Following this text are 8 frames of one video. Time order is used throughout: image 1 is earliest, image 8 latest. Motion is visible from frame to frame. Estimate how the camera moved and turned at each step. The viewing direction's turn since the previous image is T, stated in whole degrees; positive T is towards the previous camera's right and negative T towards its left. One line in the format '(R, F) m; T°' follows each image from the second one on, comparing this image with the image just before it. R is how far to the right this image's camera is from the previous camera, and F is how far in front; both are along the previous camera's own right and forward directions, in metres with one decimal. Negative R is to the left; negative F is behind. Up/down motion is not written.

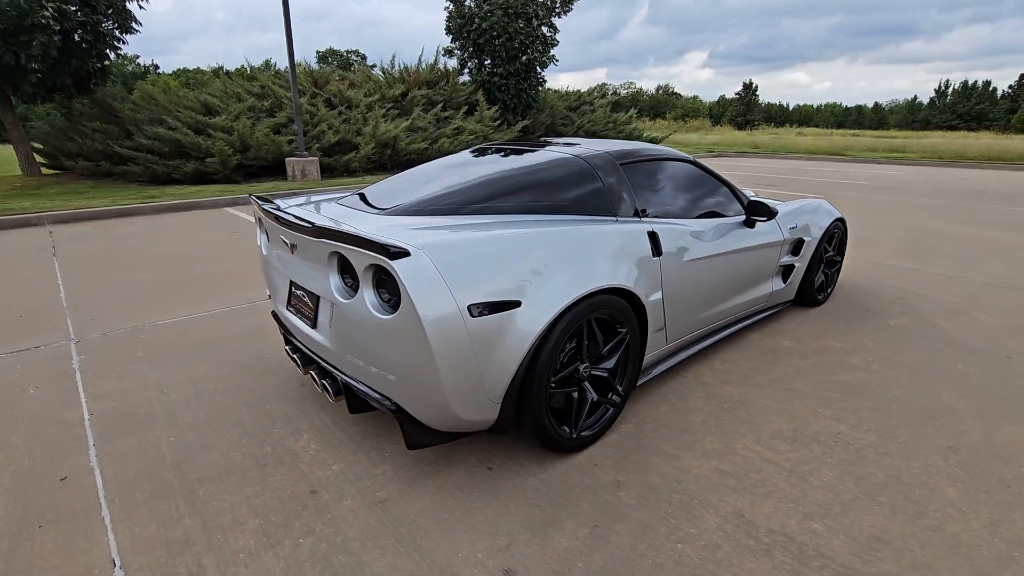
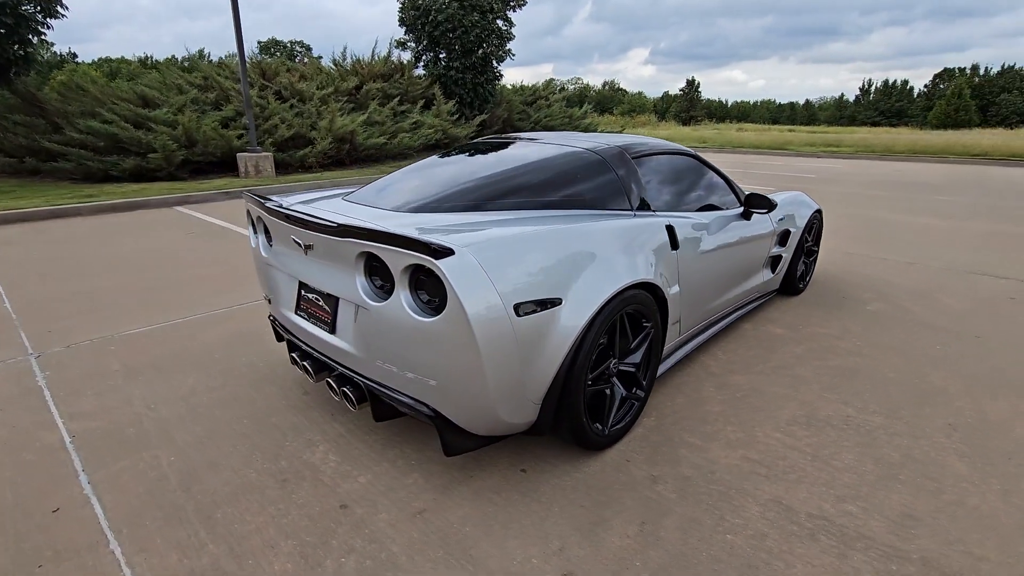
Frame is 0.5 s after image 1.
(-0.4, +0.1) m; +5°
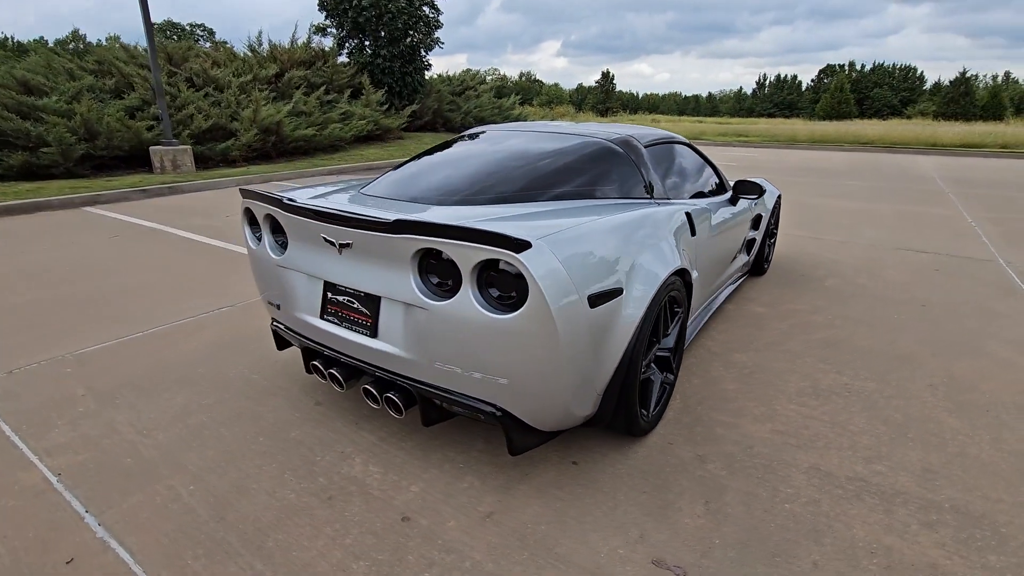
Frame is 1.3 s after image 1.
(-0.6, +0.1) m; +8°
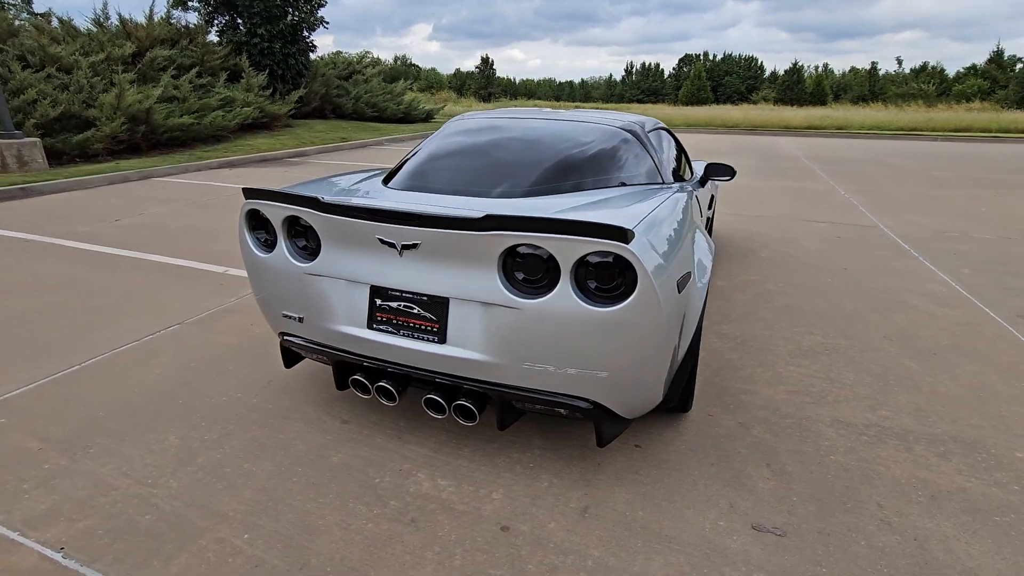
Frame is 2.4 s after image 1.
(-0.8, +0.2) m; +12°
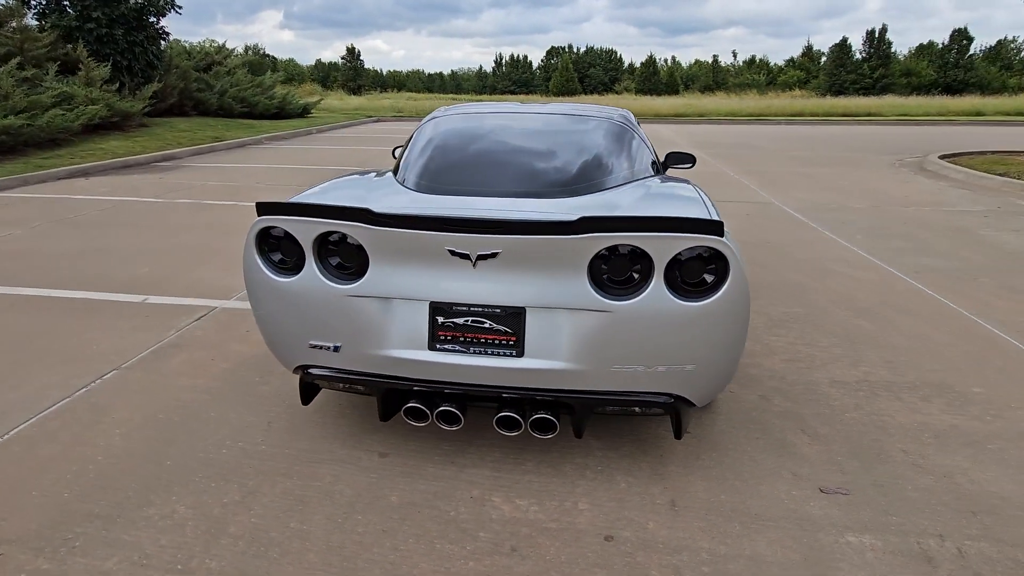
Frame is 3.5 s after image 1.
(-0.8, +0.2) m; +13°
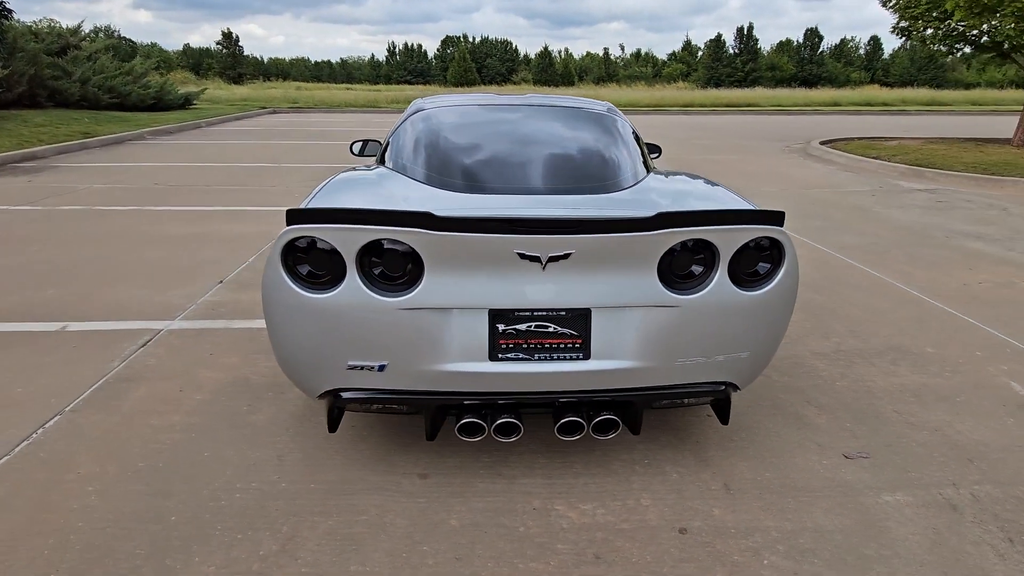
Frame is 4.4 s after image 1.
(-0.6, +0.2) m; +10°
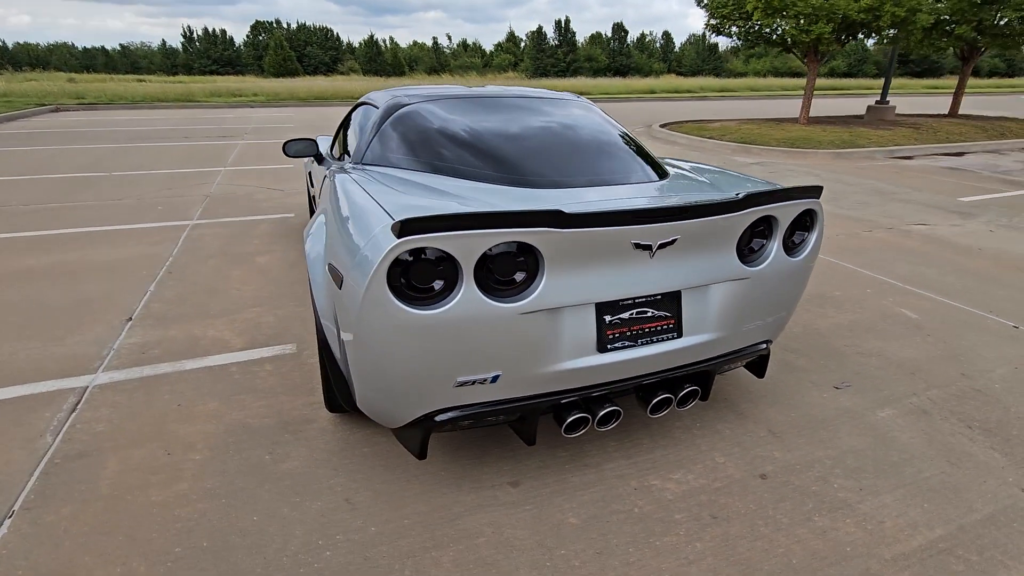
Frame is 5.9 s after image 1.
(-1.0, +0.2) m; +16°
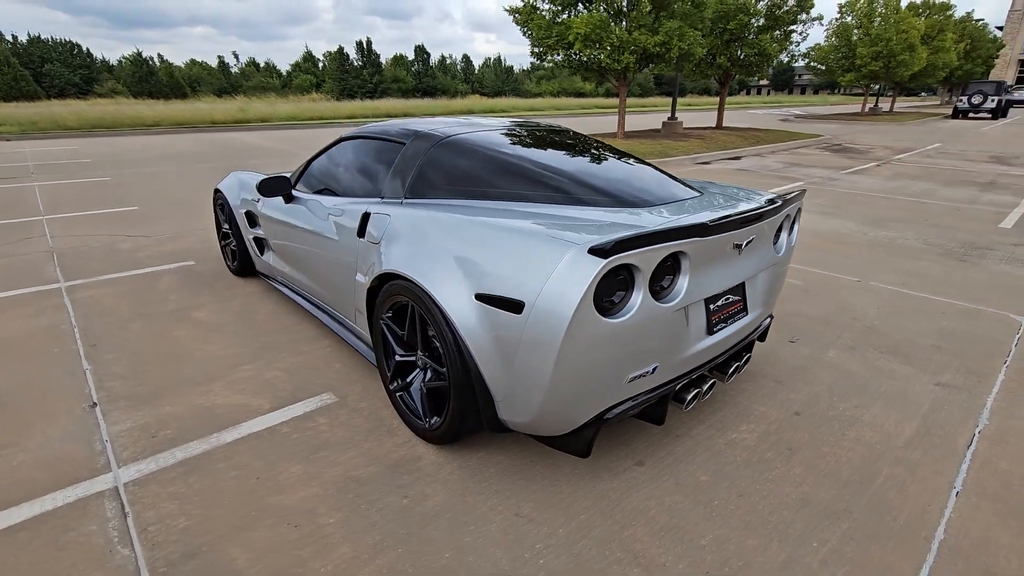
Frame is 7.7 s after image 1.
(-1.4, 0.0) m; +19°
